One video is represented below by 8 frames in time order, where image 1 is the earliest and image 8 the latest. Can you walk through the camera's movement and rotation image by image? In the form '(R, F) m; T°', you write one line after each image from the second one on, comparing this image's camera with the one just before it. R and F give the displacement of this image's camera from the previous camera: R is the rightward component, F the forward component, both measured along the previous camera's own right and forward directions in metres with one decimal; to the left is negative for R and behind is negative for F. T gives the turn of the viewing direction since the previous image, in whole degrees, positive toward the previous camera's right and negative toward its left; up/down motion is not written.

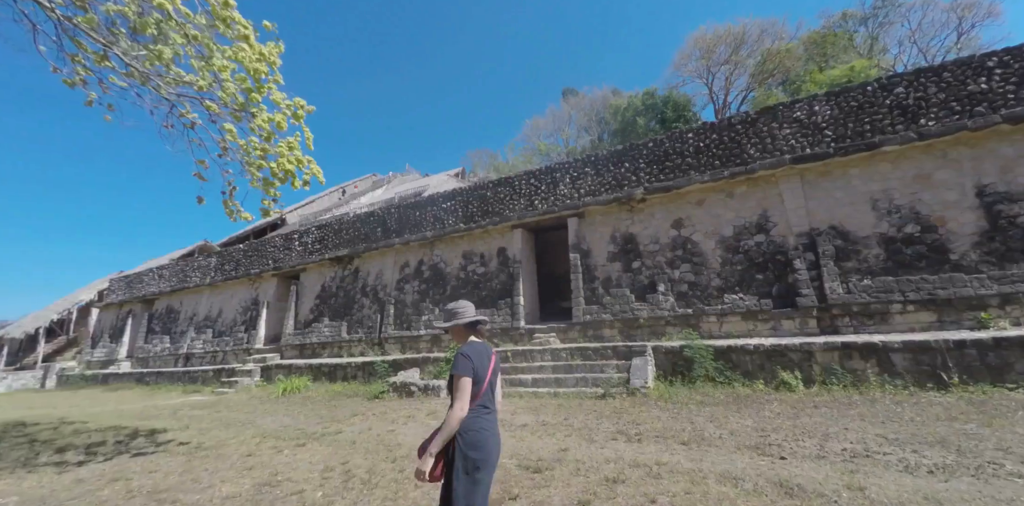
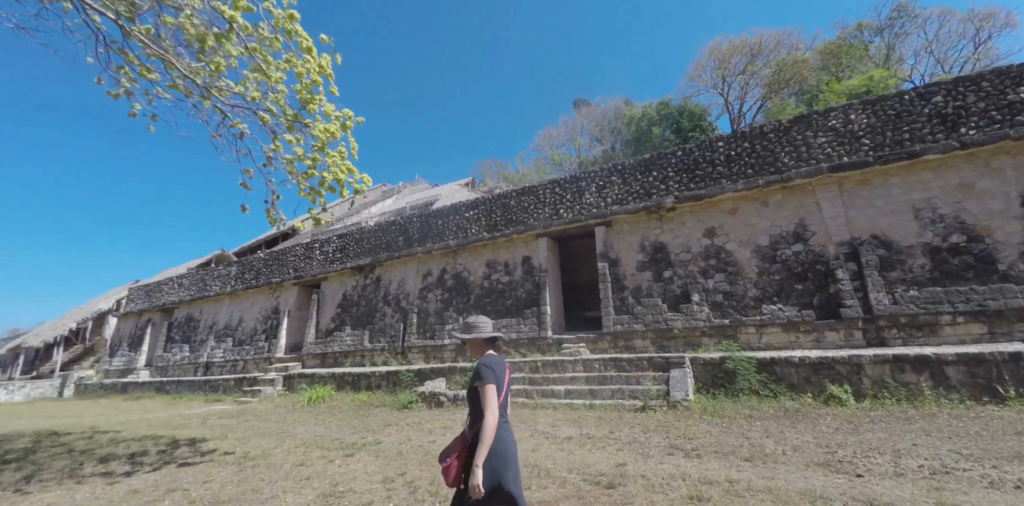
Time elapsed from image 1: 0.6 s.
(-0.5, 0.0) m; -1°
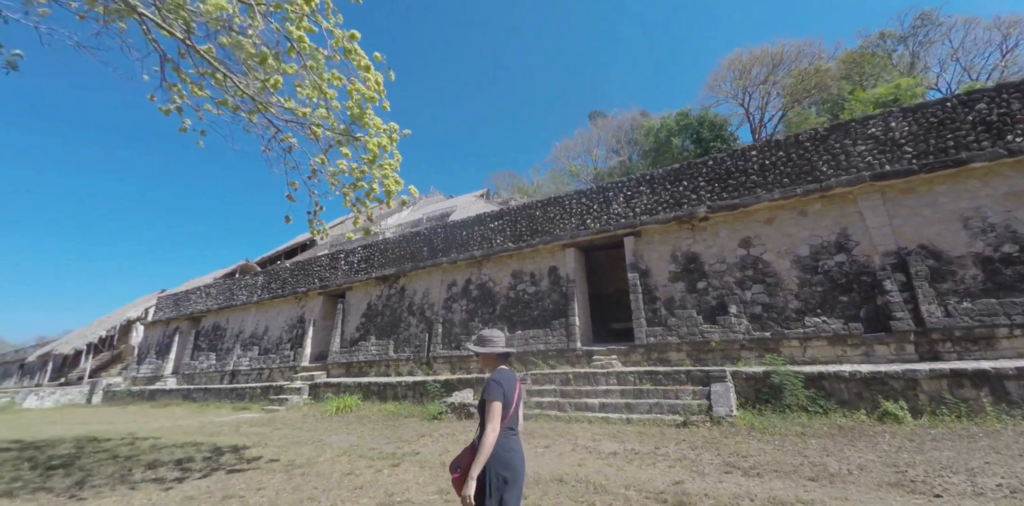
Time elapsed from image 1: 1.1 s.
(-0.4, 0.0) m; -2°
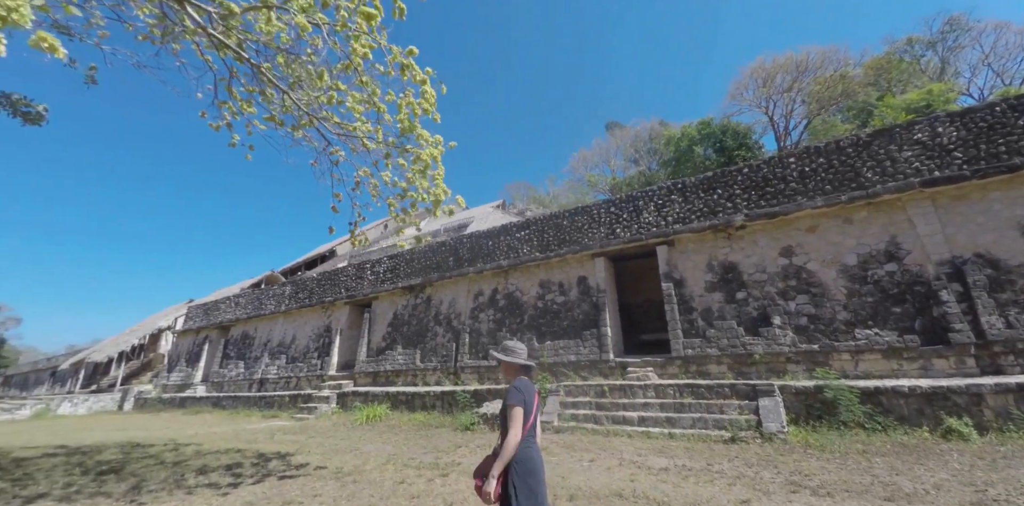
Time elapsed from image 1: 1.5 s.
(-0.4, 0.0) m; -2°
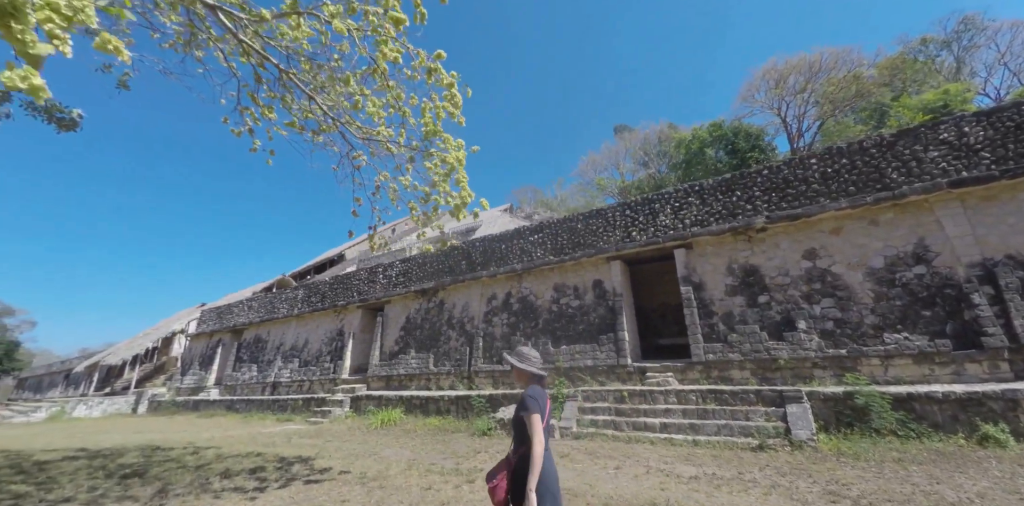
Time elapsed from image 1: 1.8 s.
(-0.2, 0.0) m; -1°
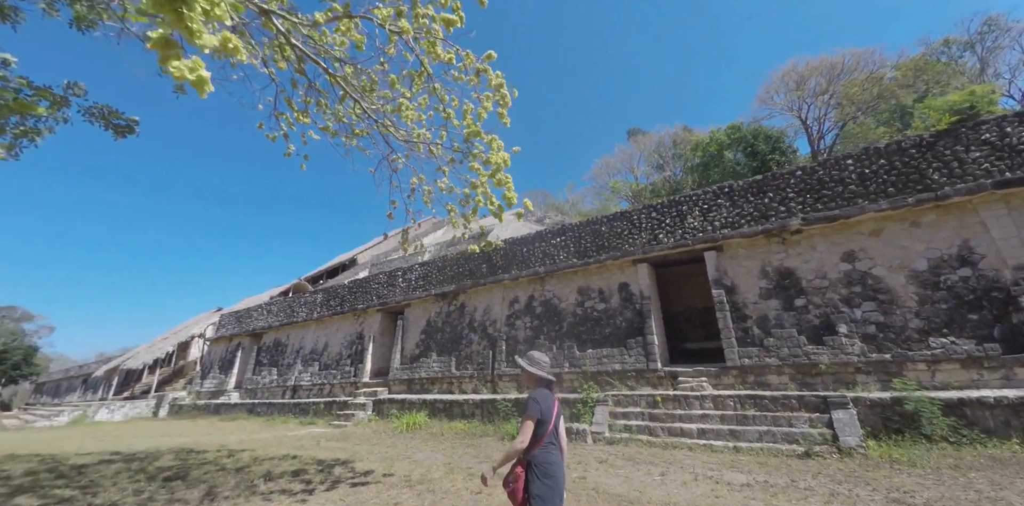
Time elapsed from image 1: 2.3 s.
(-0.4, 0.0) m; -1°
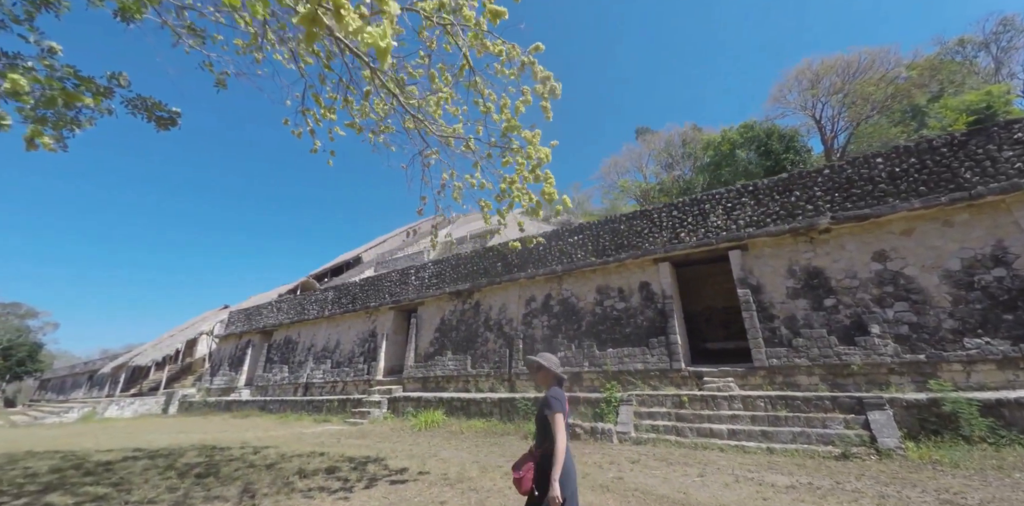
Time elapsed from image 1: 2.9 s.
(-0.4, +0.1) m; 0°
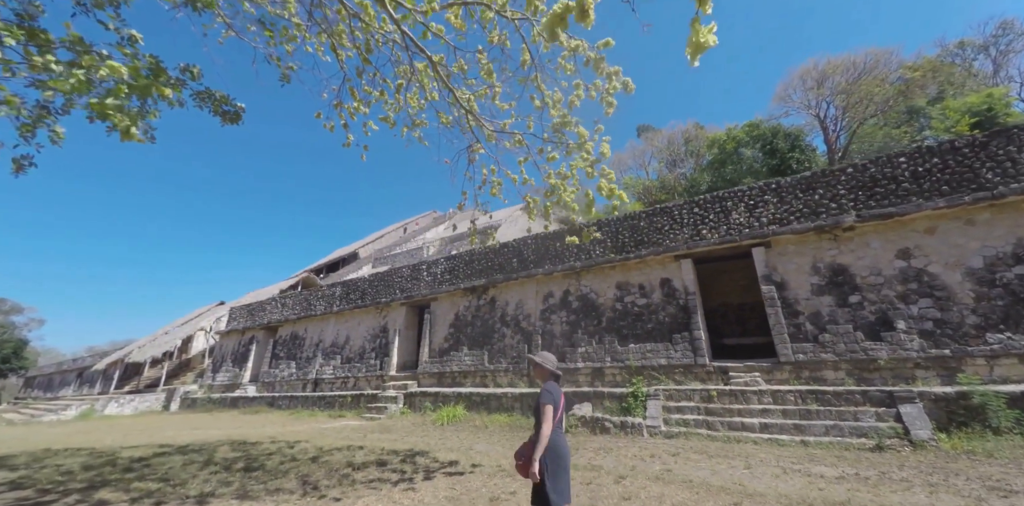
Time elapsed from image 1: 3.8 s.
(-0.7, 0.0) m; +1°
